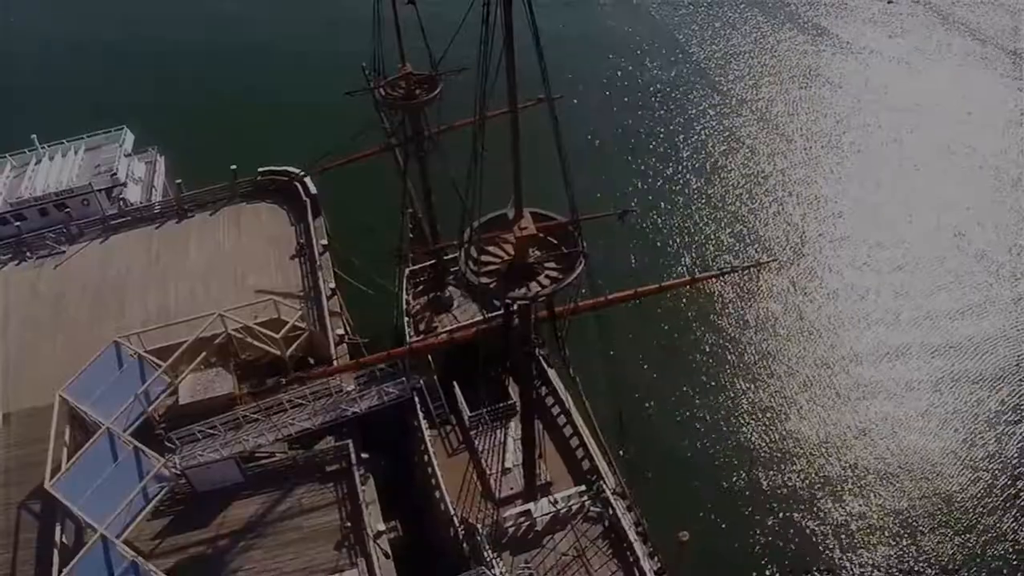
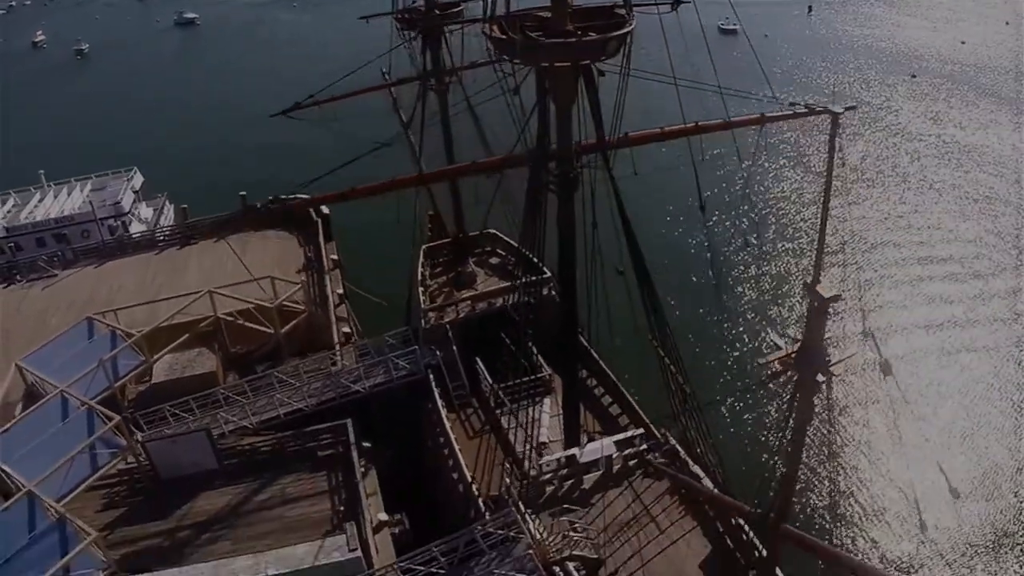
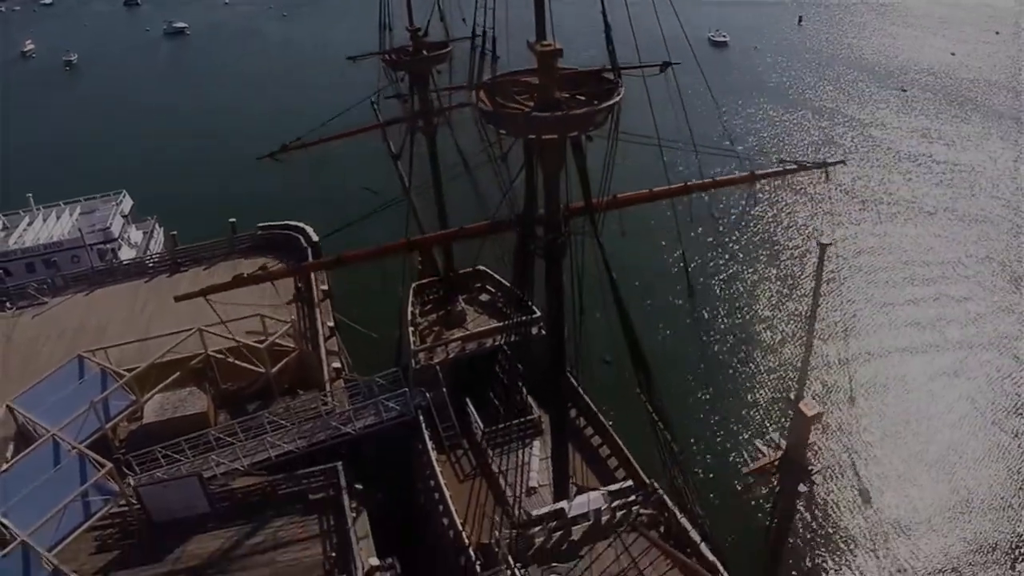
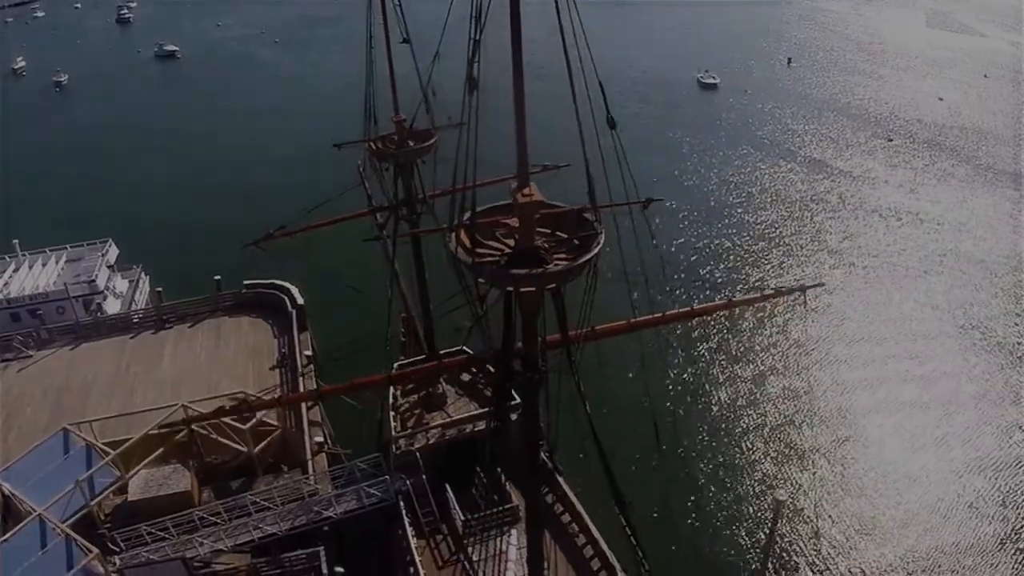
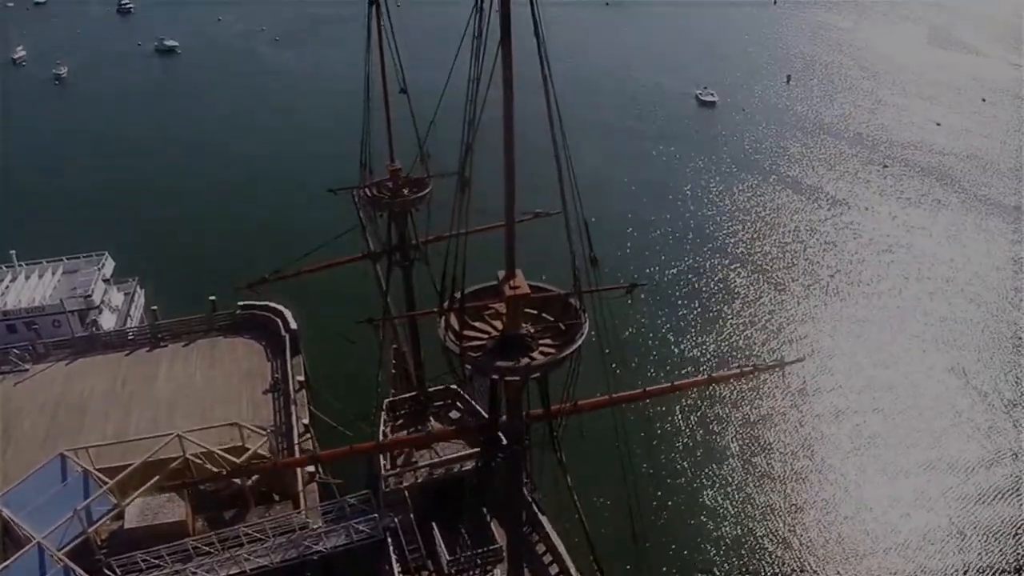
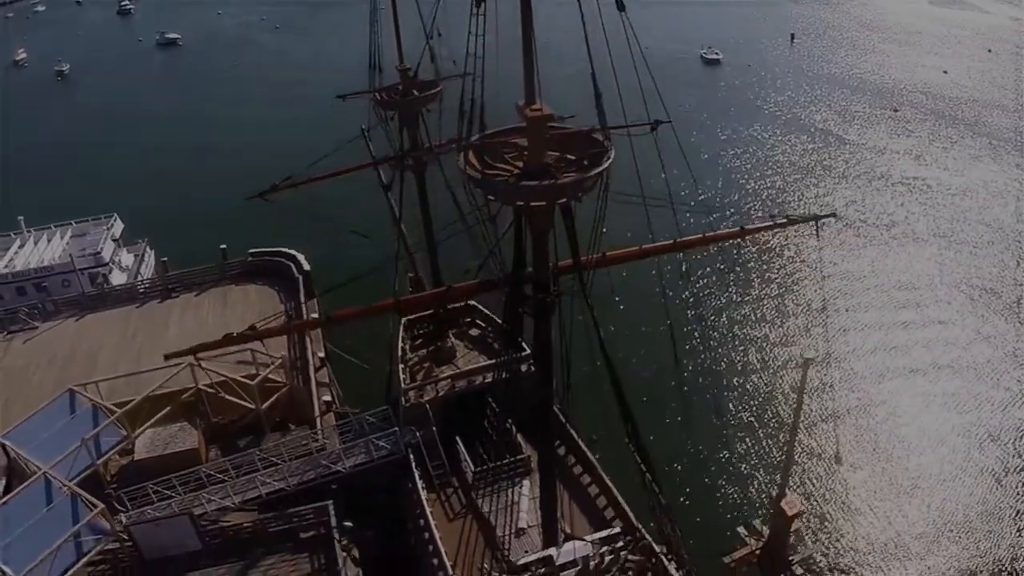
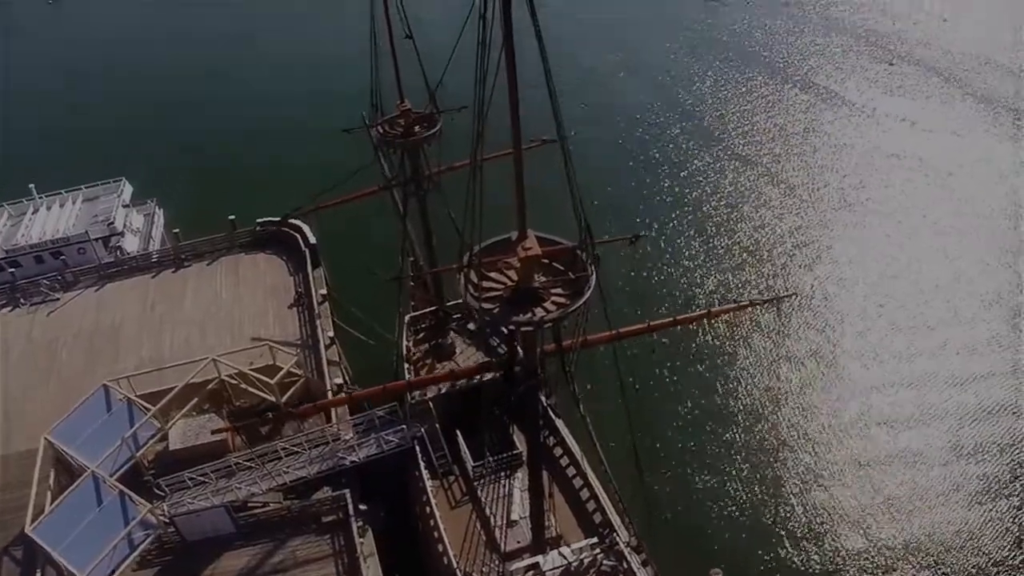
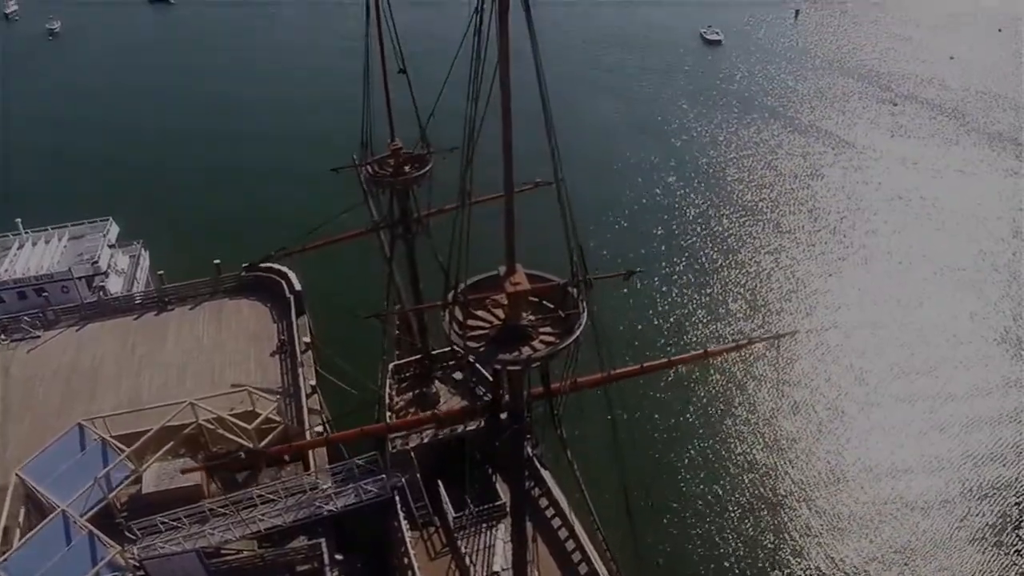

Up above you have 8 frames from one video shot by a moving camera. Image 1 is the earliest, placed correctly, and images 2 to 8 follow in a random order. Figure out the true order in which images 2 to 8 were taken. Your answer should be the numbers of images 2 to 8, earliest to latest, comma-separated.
7, 8, 5, 4, 6, 3, 2
